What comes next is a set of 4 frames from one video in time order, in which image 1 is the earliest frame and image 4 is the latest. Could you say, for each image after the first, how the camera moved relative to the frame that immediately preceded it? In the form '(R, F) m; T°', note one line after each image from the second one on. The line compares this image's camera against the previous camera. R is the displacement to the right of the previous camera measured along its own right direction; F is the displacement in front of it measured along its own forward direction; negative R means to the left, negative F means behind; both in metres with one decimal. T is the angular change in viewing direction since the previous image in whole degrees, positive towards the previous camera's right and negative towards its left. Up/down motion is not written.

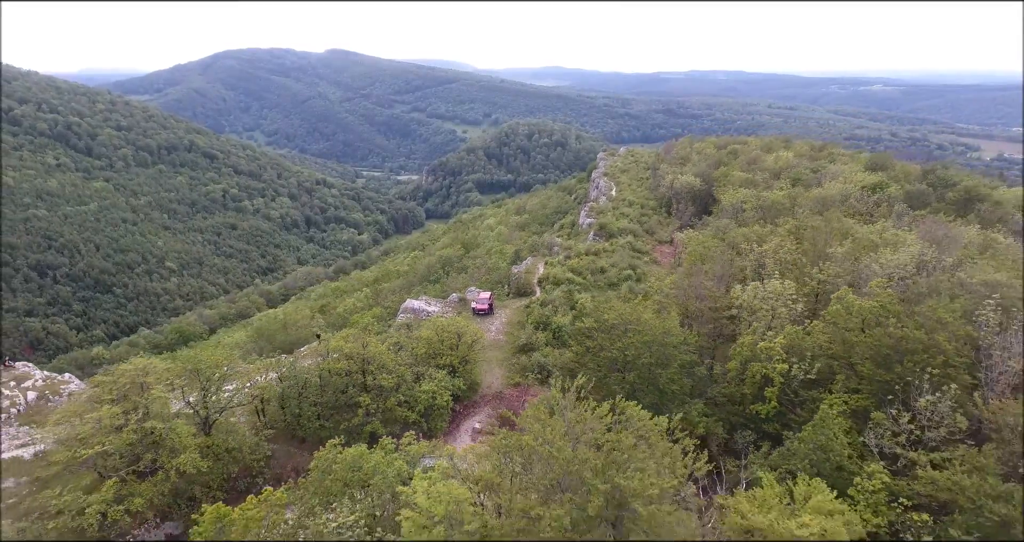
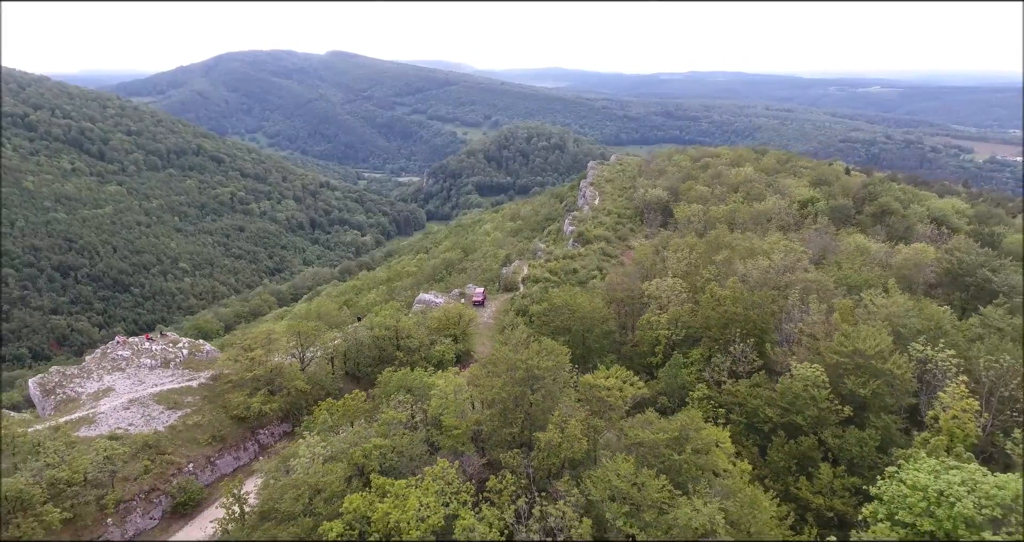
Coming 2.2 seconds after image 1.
(+1.1, -10.5) m; 0°
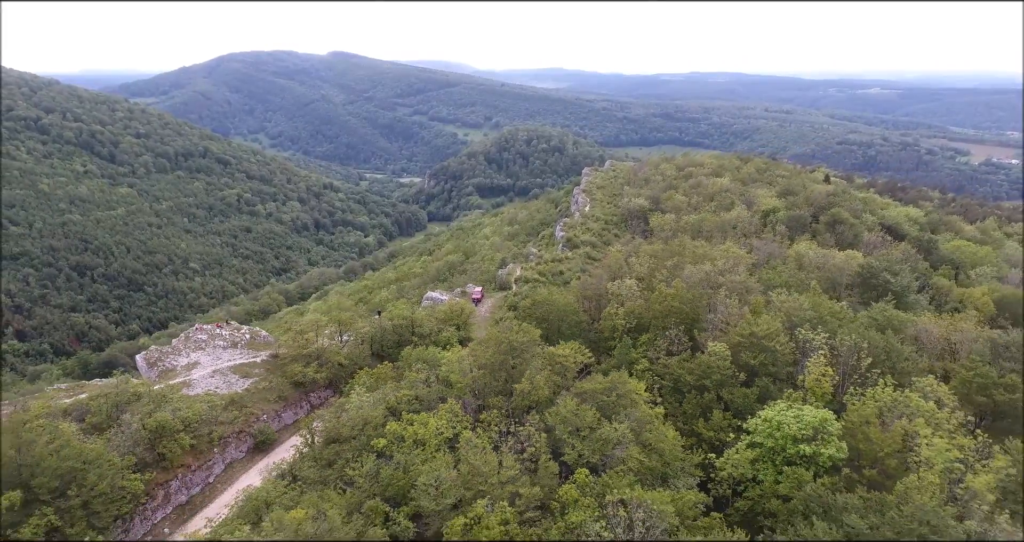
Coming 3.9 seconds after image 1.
(+0.8, -8.2) m; 0°
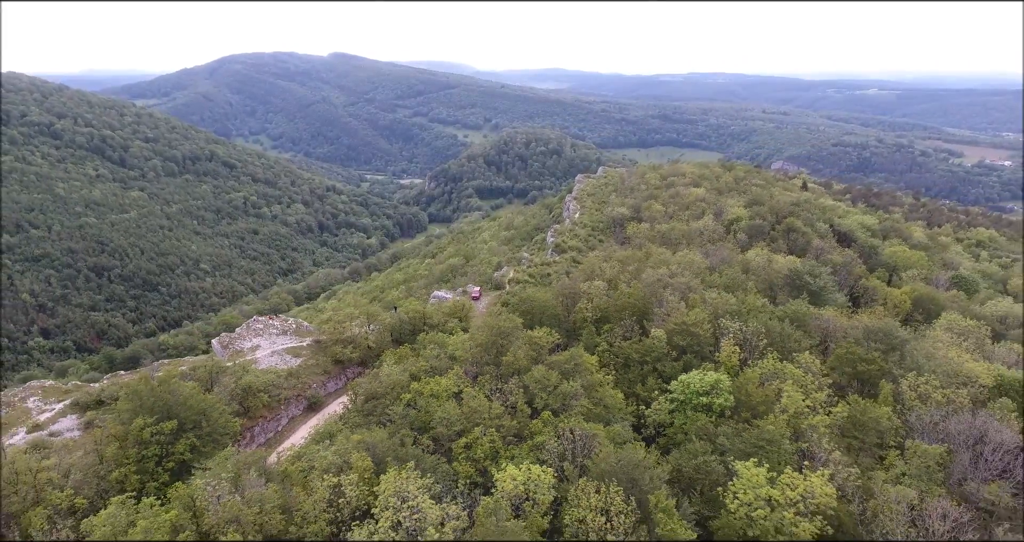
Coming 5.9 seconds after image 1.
(+0.9, -9.8) m; 0°
